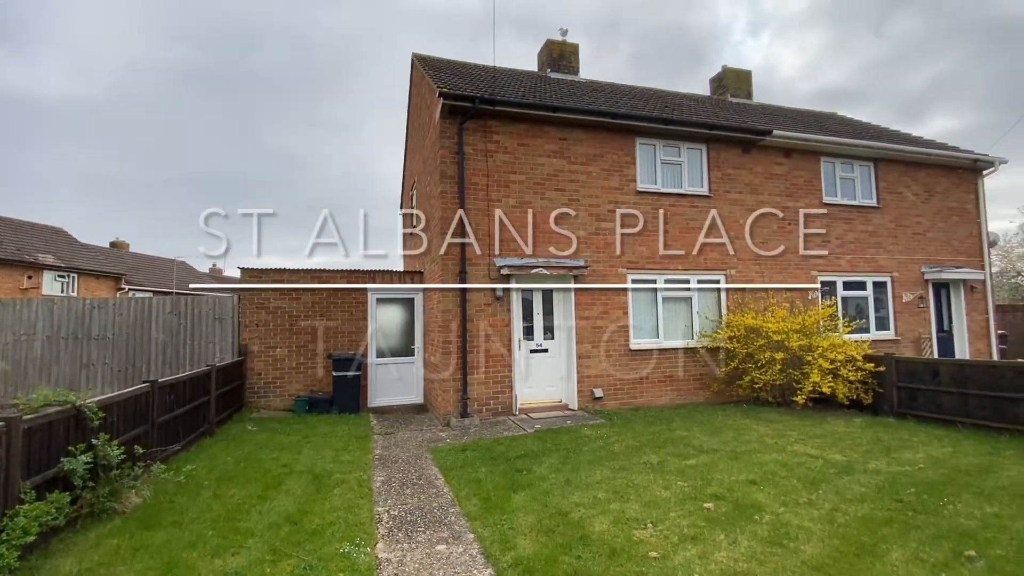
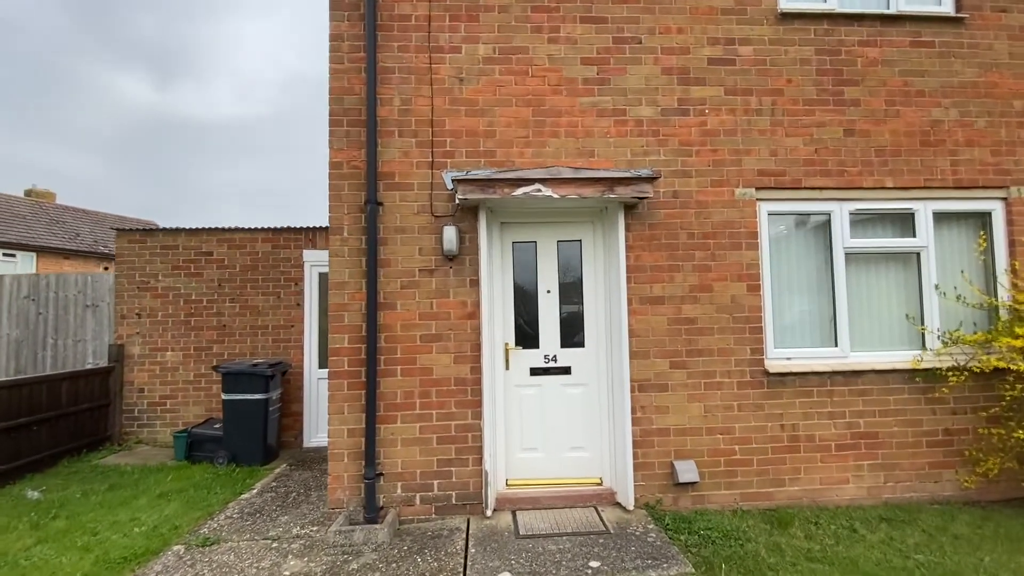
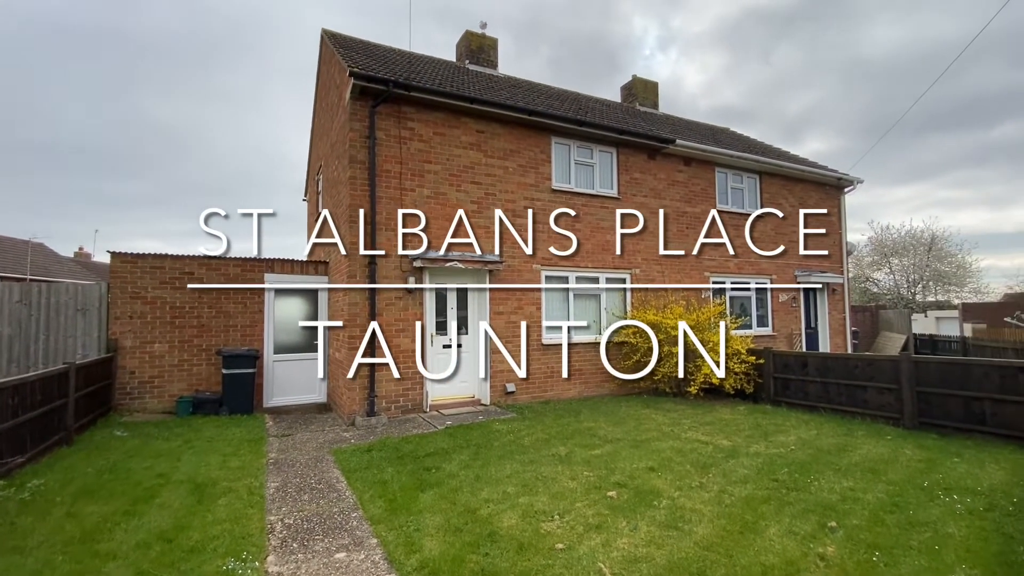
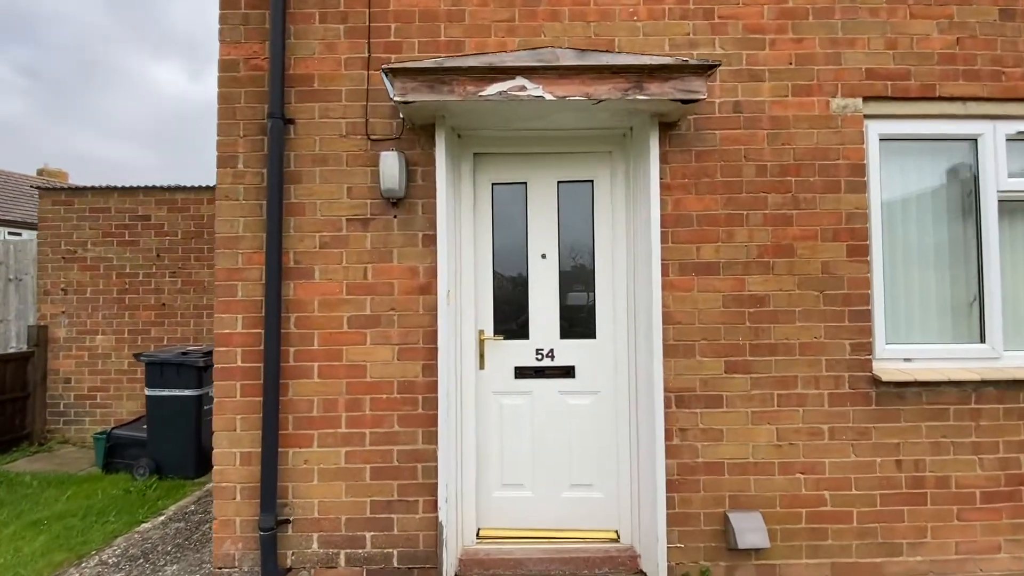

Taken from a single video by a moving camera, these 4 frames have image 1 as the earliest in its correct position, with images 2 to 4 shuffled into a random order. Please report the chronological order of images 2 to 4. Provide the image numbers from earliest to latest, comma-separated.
3, 2, 4
